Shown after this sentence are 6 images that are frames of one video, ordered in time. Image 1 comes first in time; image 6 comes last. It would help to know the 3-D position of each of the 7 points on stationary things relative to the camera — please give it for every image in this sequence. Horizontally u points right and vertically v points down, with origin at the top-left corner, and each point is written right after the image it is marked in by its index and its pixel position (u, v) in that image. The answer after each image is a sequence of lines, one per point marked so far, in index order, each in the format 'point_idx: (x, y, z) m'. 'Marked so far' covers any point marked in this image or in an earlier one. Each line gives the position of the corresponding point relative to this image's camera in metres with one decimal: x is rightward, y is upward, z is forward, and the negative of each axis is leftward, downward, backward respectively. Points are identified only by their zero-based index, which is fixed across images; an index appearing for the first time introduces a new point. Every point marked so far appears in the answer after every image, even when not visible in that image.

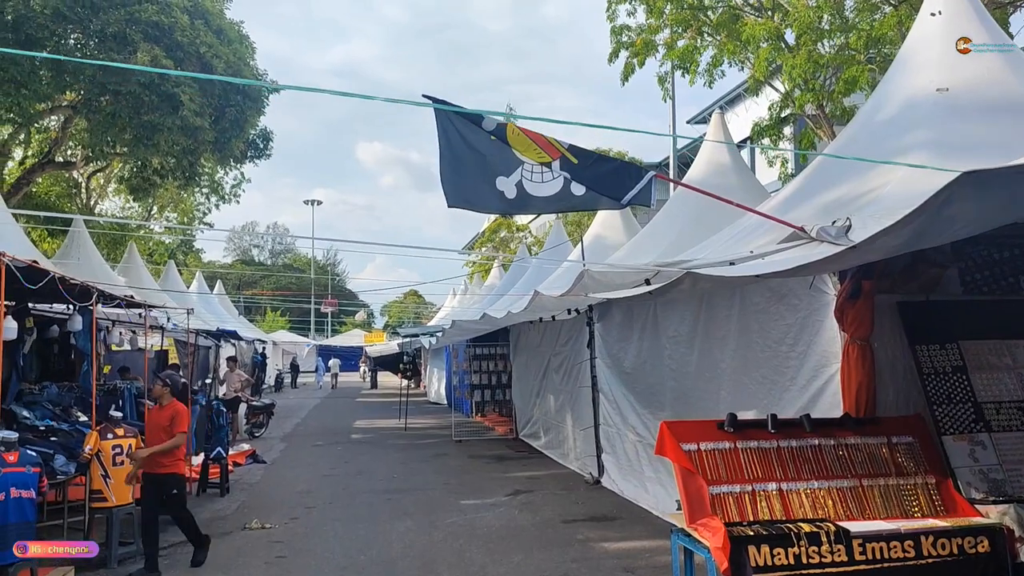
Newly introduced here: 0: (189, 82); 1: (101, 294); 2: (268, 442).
0: (-6.4, +4.0, +18.1) m
1: (-3.4, -0.1, +7.6) m
2: (-4.4, -2.8, +16.4) m
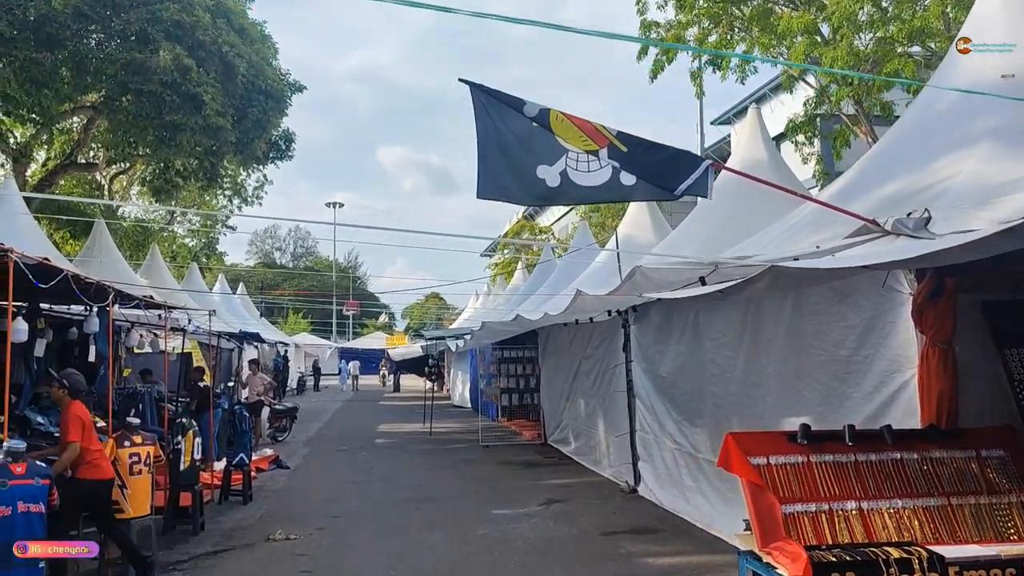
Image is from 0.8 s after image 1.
0: (-5.9, +4.0, +17.9) m
1: (-3.1, -0.1, +7.2) m
2: (-3.9, -2.8, +16.0) m
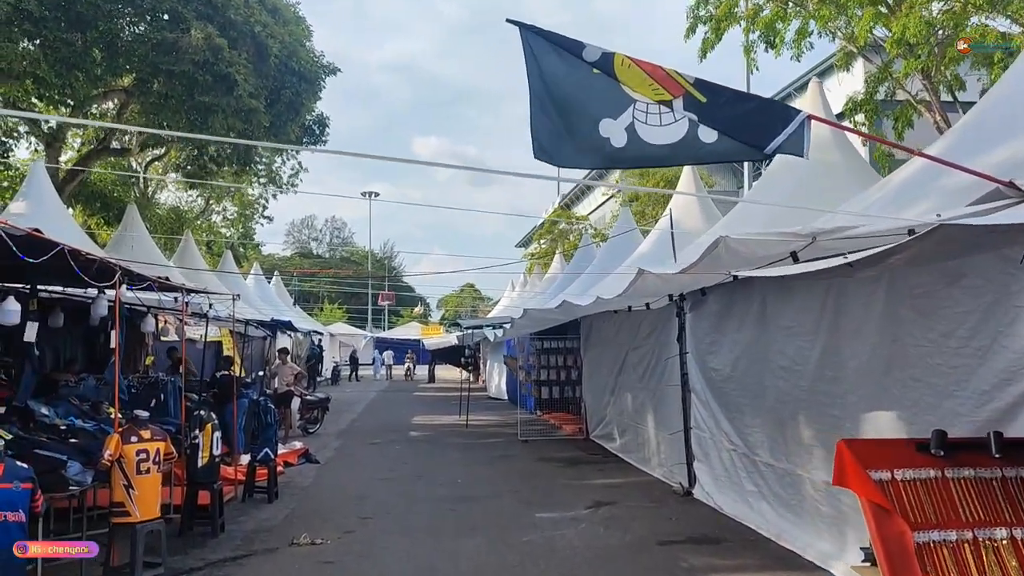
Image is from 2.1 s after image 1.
0: (-5.1, +4.3, +17.3) m
1: (-2.8, +0.1, +6.5) m
2: (-3.2, -2.6, +15.4) m
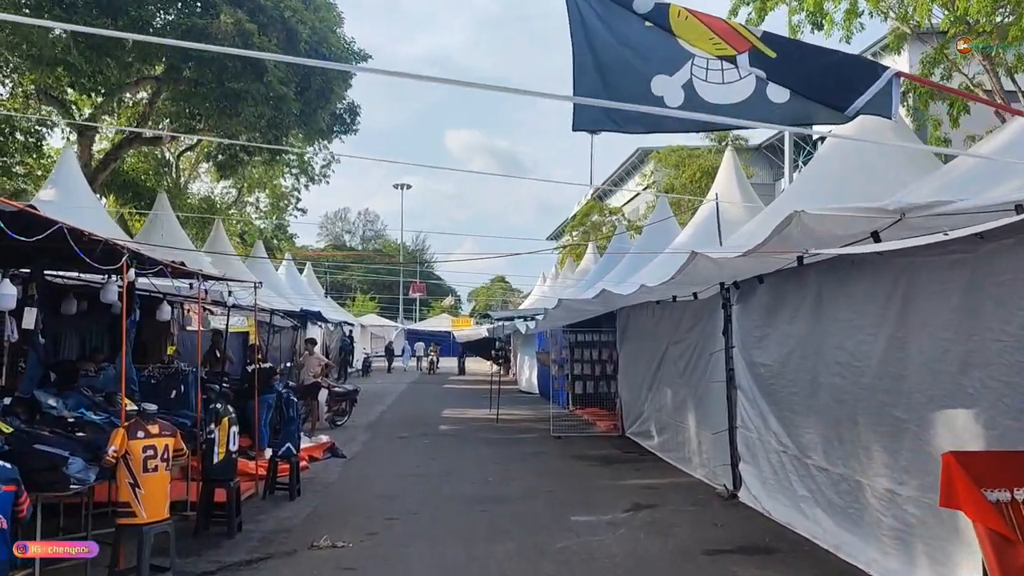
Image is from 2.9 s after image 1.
0: (-4.4, +4.5, +16.9) m
1: (-2.5, +0.2, +6.1) m
2: (-2.7, -2.4, +15.0) m
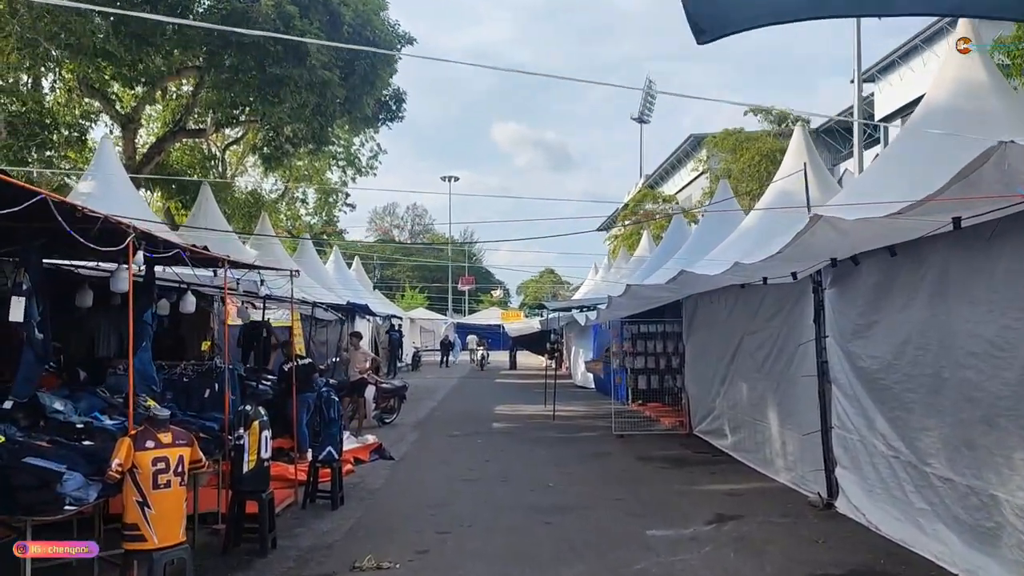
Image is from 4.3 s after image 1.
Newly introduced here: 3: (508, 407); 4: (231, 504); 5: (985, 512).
0: (-3.5, +4.6, +16.1) m
1: (-2.1, +0.3, +5.3) m
2: (-1.8, -2.2, +14.2) m
3: (-0.1, -2.4, +18.3) m
4: (-2.0, -1.5, +6.4) m
5: (+3.0, -1.4, +5.6) m
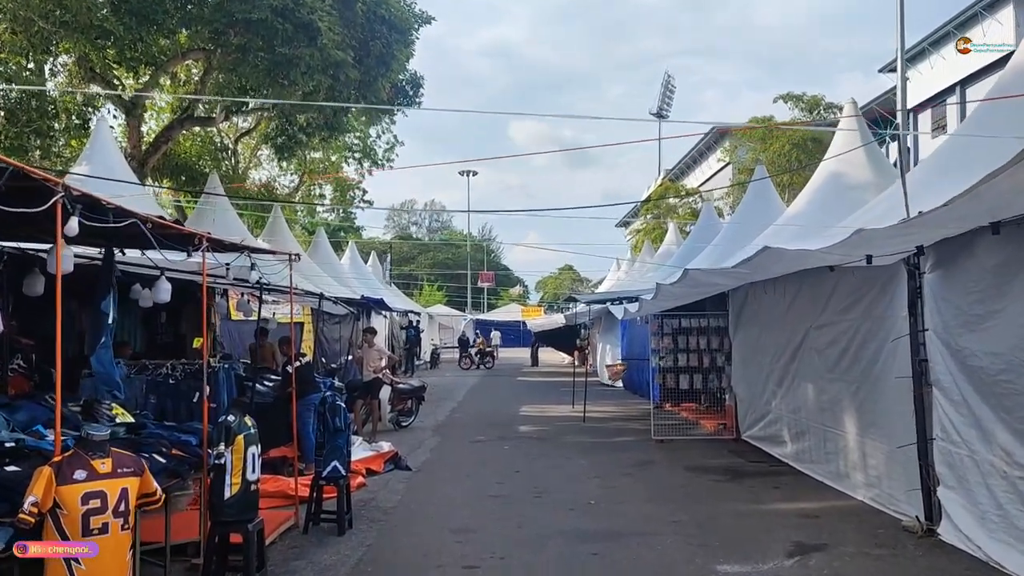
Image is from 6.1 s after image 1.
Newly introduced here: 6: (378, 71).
0: (-3.1, +4.7, +14.9) m
1: (-1.9, +0.4, +4.1) m
2: (-1.4, -2.1, +13.0) m
3: (+0.4, -2.3, +17.1) m
4: (-1.7, -1.4, +5.2) m
5: (+3.2, -1.3, +4.3) m
6: (-2.6, +4.2, +17.1) m
